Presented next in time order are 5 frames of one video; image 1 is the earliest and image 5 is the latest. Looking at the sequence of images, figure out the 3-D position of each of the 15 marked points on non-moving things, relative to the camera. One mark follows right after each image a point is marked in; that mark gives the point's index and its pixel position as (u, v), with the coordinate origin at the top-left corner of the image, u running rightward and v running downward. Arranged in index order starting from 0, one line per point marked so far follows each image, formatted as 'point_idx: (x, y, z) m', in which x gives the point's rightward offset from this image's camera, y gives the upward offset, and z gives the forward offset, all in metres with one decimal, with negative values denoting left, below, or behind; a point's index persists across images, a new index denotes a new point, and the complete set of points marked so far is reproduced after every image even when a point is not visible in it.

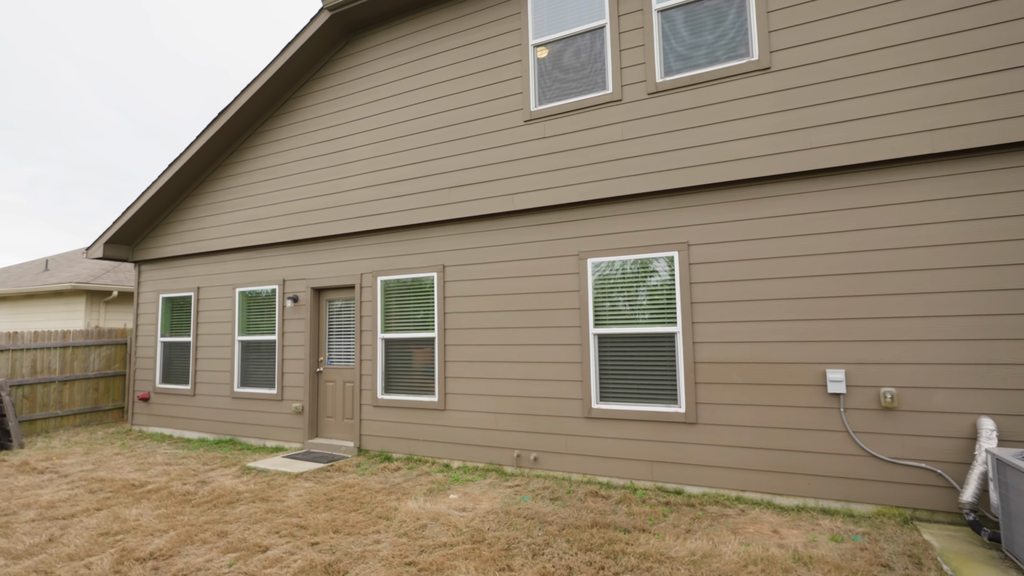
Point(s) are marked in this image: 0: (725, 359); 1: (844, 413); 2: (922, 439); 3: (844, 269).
0: (+1.9, -0.6, +4.4) m
1: (+2.7, -1.0, +4.0) m
2: (+3.1, -1.1, +3.8) m
3: (+2.7, +0.2, +4.1) m
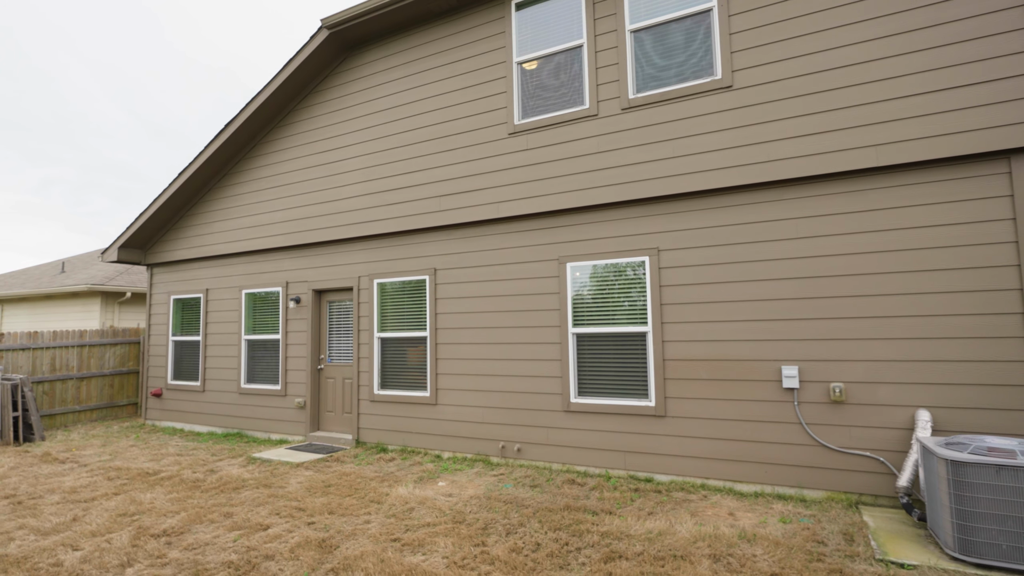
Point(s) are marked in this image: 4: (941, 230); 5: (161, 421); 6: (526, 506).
0: (+1.7, -0.7, +4.7) m
1: (+2.5, -1.0, +4.3) m
2: (+2.9, -1.2, +4.1) m
3: (+2.5, +0.1, +4.4) m
4: (+3.4, +0.5, +4.0) m
5: (-6.0, -2.3, +8.5) m
6: (+0.1, -1.9, +4.4) m
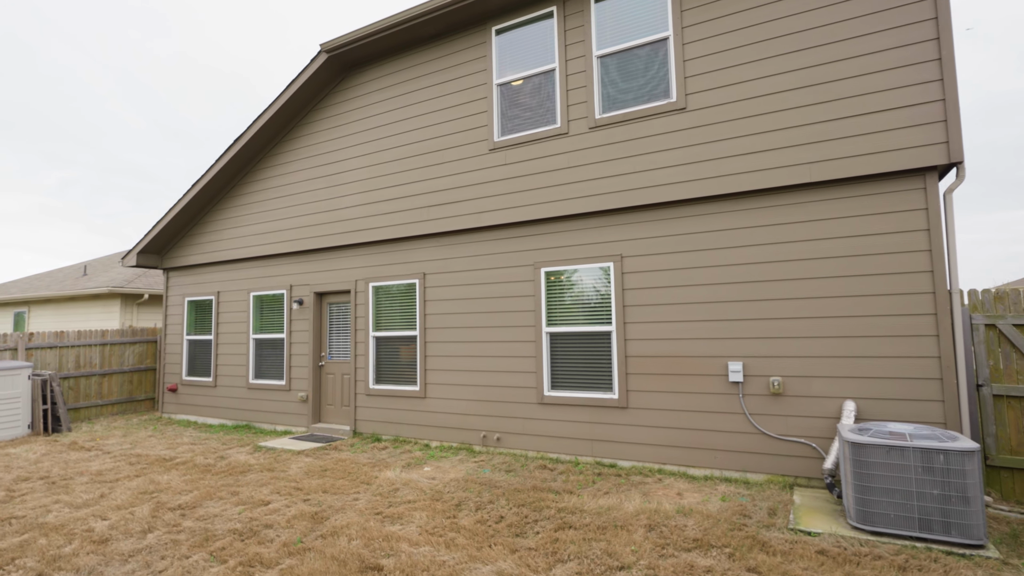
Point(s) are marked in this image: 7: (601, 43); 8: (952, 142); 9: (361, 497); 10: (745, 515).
0: (+1.5, -0.7, +5.2) m
1: (+2.2, -1.1, +4.8) m
2: (+2.7, -1.2, +4.6) m
3: (+2.3, +0.1, +4.8) m
4: (+3.1, +0.4, +4.4) m
5: (-6.2, -2.3, +9.2) m
6: (-0.1, -1.9, +4.9) m
7: (+1.0, +2.8, +5.6) m
8: (+3.6, +1.2, +4.0) m
9: (-1.4, -2.0, +4.7) m
10: (+1.8, -1.8, +3.9) m
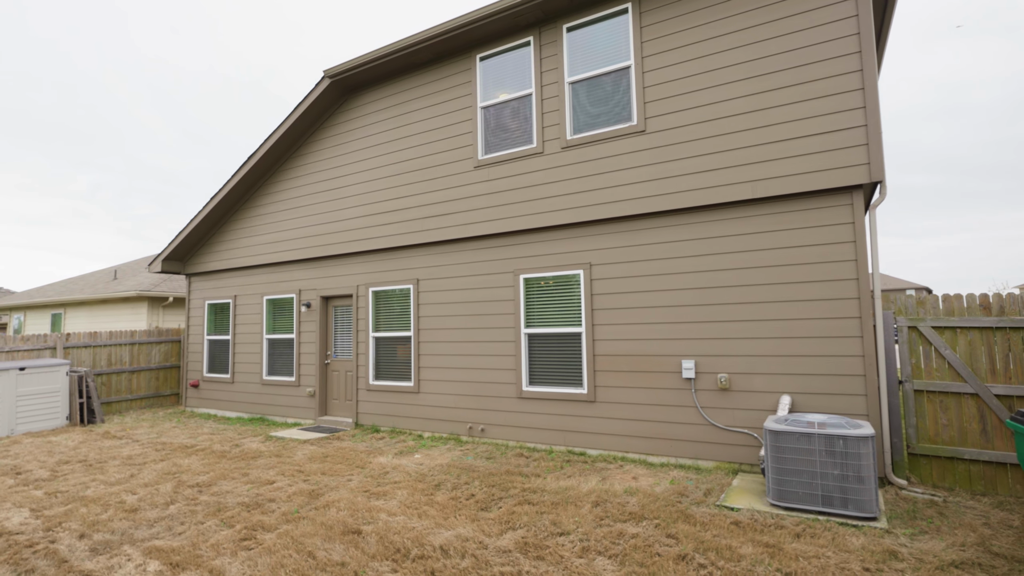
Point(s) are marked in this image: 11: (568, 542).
0: (+1.2, -0.7, +5.8) m
1: (+1.9, -1.1, +5.3) m
2: (+2.4, -1.3, +5.1) m
3: (+2.0, 0.0, +5.4) m
4: (+2.8, +0.4, +4.9) m
5: (-6.3, -2.4, +10.0) m
6: (-0.4, -2.0, +5.5) m
7: (+0.8, +2.7, +6.2) m
8: (+3.3, +1.1, +4.5) m
9: (-1.7, -2.1, +5.4) m
10: (+1.5, -1.8, +4.4) m
11: (+0.4, -1.8, +3.6) m
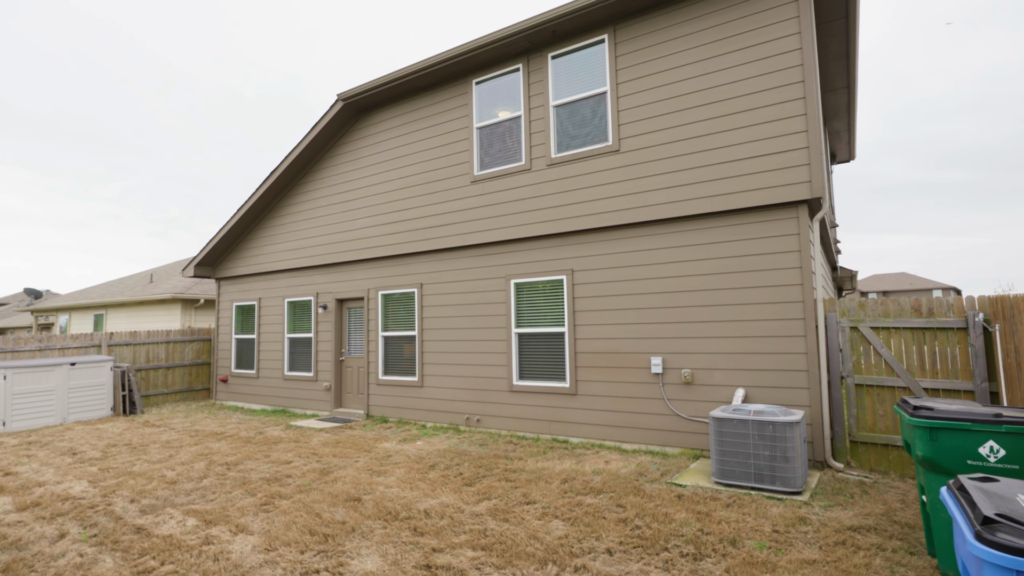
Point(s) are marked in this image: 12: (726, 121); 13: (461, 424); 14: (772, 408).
0: (+1.0, -0.8, +6.4) m
1: (+1.8, -1.2, +5.9) m
2: (+2.2, -1.3, +5.6) m
3: (+1.8, 0.0, +6.0) m
4: (+2.6, +0.3, +5.4) m
5: (-6.2, -2.5, +10.9) m
6: (-0.6, -2.1, +6.2) m
7: (+0.6, +2.6, +6.8) m
8: (+3.0, +1.1, +5.0) m
9: (-1.9, -2.1, +6.1) m
10: (+1.3, -1.9, +5.1) m
11: (+0.2, -1.9, +4.3) m
12: (+2.4, +1.9, +5.6) m
13: (-0.8, -2.1, +7.5) m
14: (+2.4, -1.1, +4.6) m
